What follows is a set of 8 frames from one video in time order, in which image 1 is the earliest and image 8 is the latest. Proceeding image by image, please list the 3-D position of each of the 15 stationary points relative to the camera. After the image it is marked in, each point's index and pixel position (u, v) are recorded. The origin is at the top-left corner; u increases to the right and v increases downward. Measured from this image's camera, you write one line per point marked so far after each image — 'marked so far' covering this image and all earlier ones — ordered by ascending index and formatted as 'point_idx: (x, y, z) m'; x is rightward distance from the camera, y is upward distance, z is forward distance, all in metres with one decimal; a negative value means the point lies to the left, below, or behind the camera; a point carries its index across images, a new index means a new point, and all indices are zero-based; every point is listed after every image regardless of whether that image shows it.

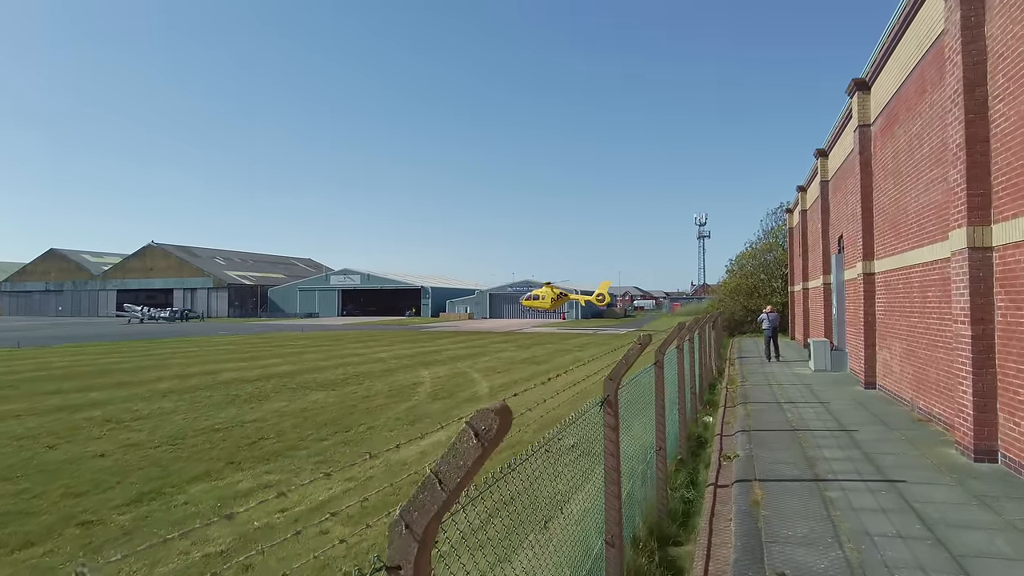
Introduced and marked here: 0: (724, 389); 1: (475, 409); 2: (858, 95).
0: (+4.1, -2.0, +12.8) m
1: (-0.8, -2.5, +13.5) m
2: (+6.0, +3.4, +11.4) m
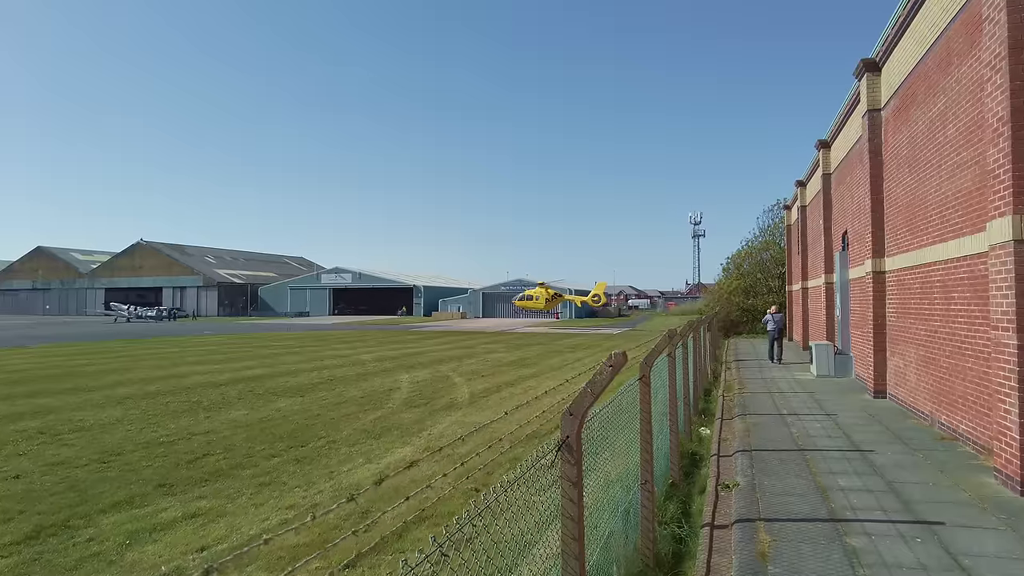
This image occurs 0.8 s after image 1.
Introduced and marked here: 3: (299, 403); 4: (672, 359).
0: (+3.8, -2.0, +11.8) m
1: (-1.2, -2.5, +12.5) m
2: (+5.7, +3.4, +10.4) m
3: (-4.5, -2.5, +13.9) m
4: (+1.8, -0.8, +7.4) m
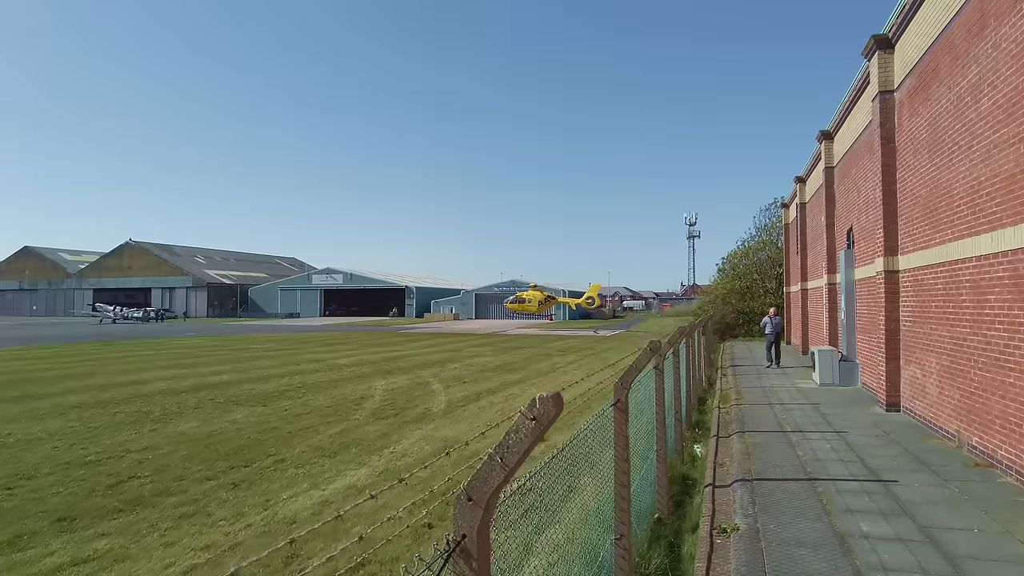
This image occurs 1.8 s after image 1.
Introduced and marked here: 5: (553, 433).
0: (+3.3, -2.0, +10.7) m
1: (-1.6, -2.5, +11.4) m
2: (+5.3, +3.4, +9.4) m
3: (-5.0, -2.5, +12.8) m
4: (+1.4, -0.8, +6.3) m
5: (+0.6, -2.3, +10.3) m
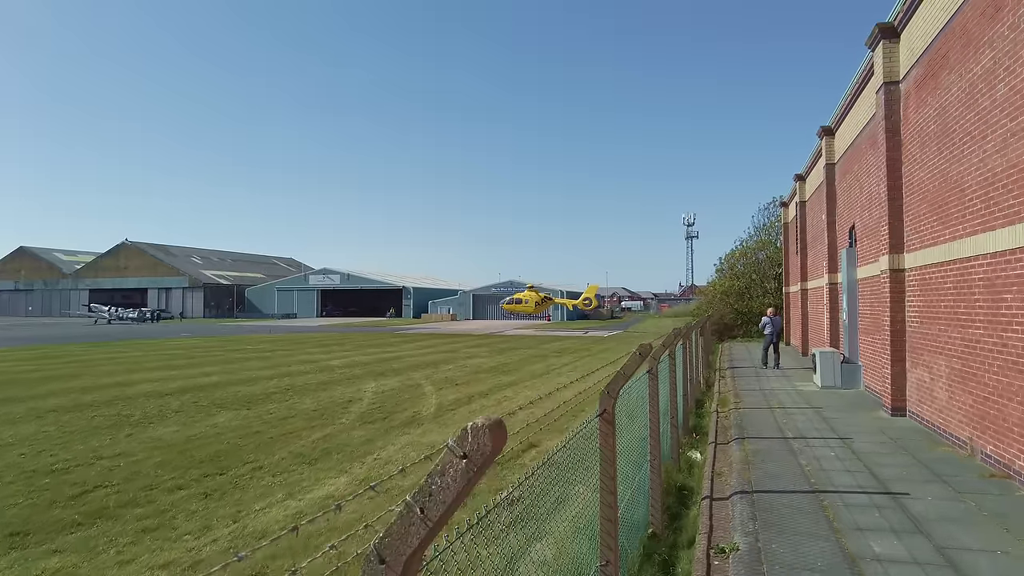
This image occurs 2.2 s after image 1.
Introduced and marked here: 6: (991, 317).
0: (+3.2, -2.0, +10.3) m
1: (-1.8, -2.5, +11.0) m
2: (+5.1, +3.4, +9.0) m
3: (-5.1, -2.5, +12.3) m
4: (+1.3, -0.8, +5.9) m
5: (+0.5, -2.3, +9.9) m
6: (+4.5, -0.3, +6.1) m
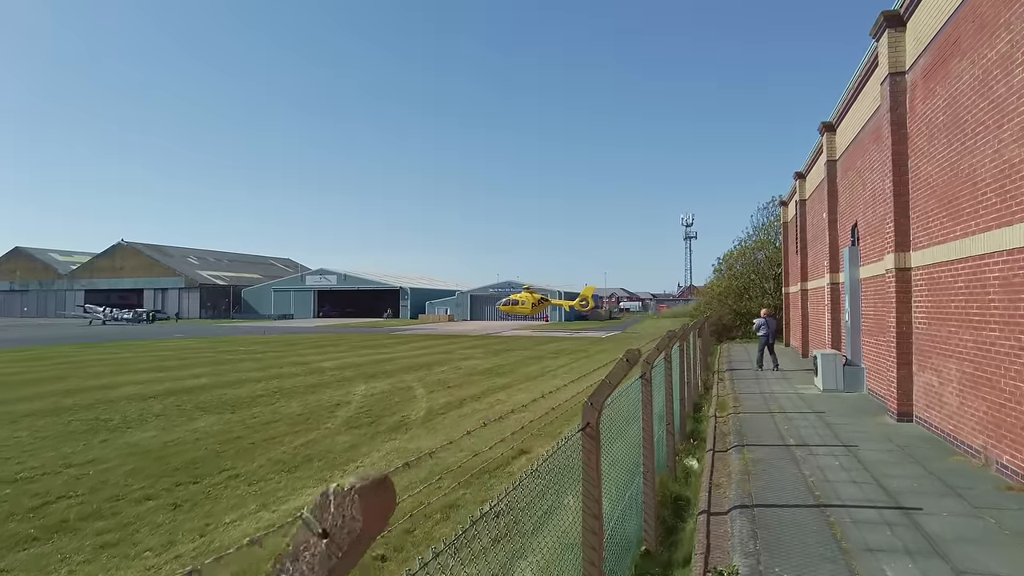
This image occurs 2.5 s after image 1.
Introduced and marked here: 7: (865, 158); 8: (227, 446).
0: (+3.0, -2.0, +9.9) m
1: (-1.9, -2.5, +10.6) m
2: (+5.0, +3.4, +8.6) m
3: (-5.3, -2.4, +11.9) m
4: (+1.1, -0.8, +5.5) m
5: (+0.3, -2.3, +9.5) m
6: (+4.3, -0.3, +5.7) m
7: (+6.0, +2.2, +11.0) m
8: (-4.4, -2.4, +10.0) m
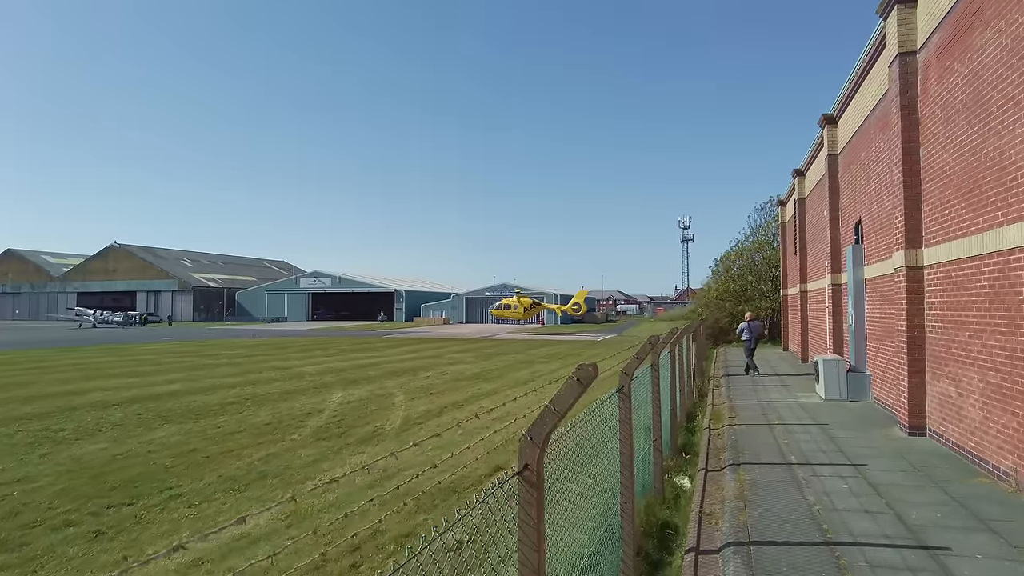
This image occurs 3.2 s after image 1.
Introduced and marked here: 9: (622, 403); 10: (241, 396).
0: (+2.7, -2.0, +9.1) m
1: (-2.3, -2.5, +9.8) m
2: (+4.7, +3.4, +7.9) m
3: (-5.6, -2.5, +11.1) m
4: (+0.8, -0.8, +4.7) m
5: (0.0, -2.3, +8.7) m
6: (+4.0, -0.3, +5.0) m
7: (+5.6, +2.2, +10.3) m
8: (-4.7, -2.4, +9.2) m
9: (+0.8, -0.8, +4.8) m
10: (-6.4, -2.6, +15.6) m
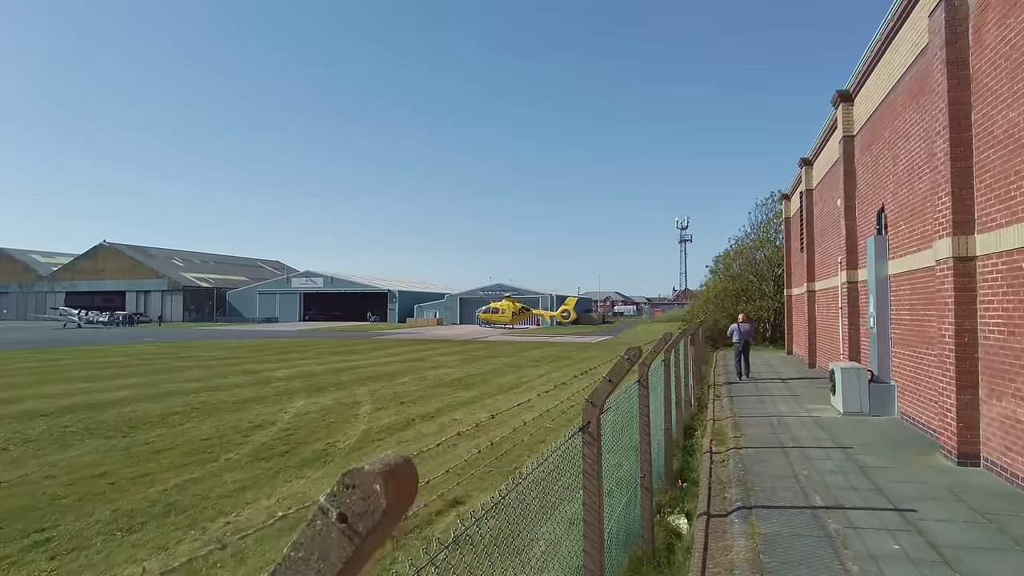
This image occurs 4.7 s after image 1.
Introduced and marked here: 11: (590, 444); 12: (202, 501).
0: (+2.3, -1.9, +7.7) m
1: (-2.7, -2.4, +8.3) m
2: (+4.3, +3.4, +6.4) m
3: (-6.1, -2.4, +9.6) m
4: (+0.4, -0.7, +3.2) m
5: (-0.4, -2.2, +7.2) m
6: (+3.6, -0.2, +3.5) m
7: (+5.2, +2.2, +8.8) m
8: (-5.1, -2.4, +7.7) m
9: (+0.4, -0.8, +3.3) m
10: (-6.9, -2.5, +14.1) m
11: (+0.4, -0.7, +3.2) m
12: (-3.4, -2.3, +7.2) m
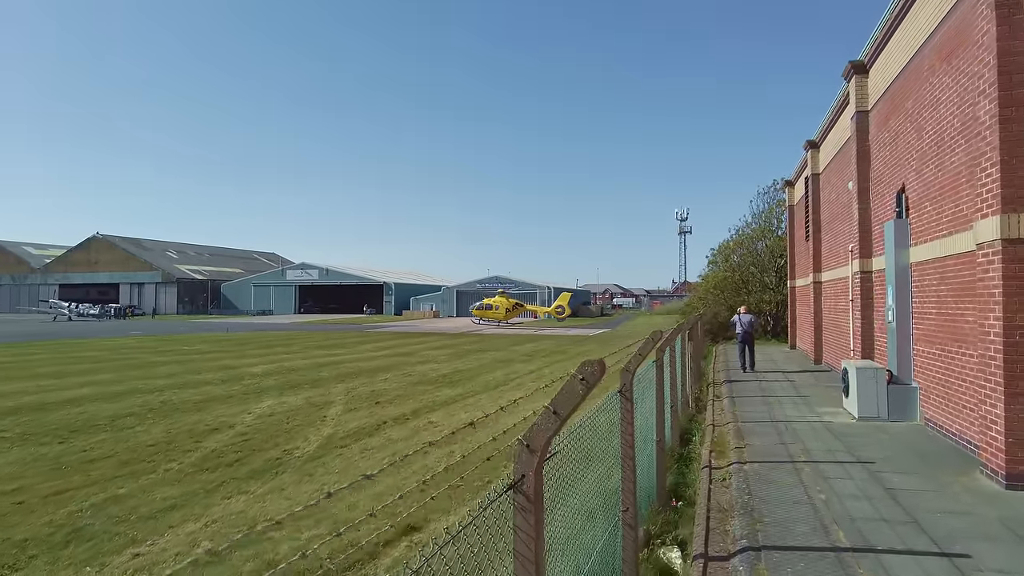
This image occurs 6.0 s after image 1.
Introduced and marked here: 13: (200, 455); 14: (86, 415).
0: (+2.0, -1.8, +6.7) m
1: (-3.0, -2.3, +7.3) m
2: (+3.9, +3.5, +5.4) m
3: (-6.4, -2.3, +8.6) m
4: (+0.1, -0.7, +2.2) m
5: (-0.7, -2.1, +6.2) m
6: (+3.3, -0.1, +2.5) m
7: (+4.9, +2.3, +7.8) m
8: (-5.5, -2.2, +6.7) m
9: (+0.1, -0.7, +2.2) m
10: (-7.2, -2.3, +13.0) m
11: (+0.1, -0.7, +2.2) m
12: (-3.8, -2.2, +6.2) m
13: (-4.3, -2.3, +9.2) m
14: (-7.7, -2.3, +11.9) m
